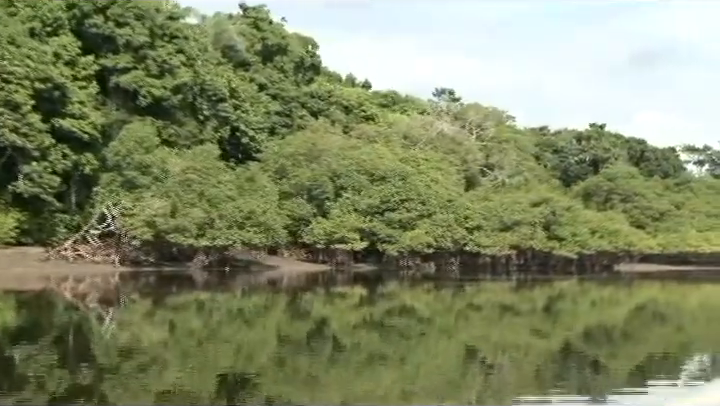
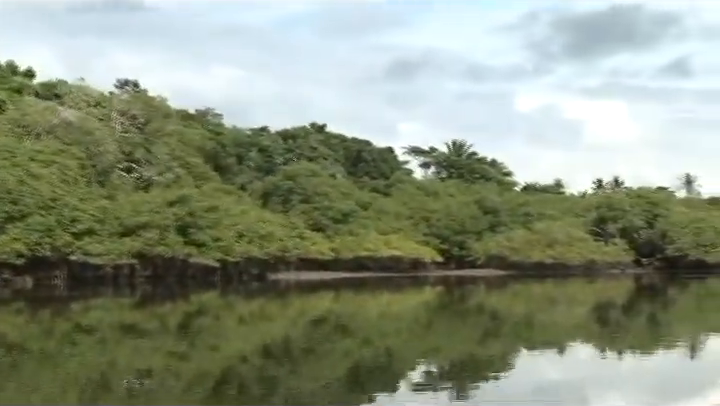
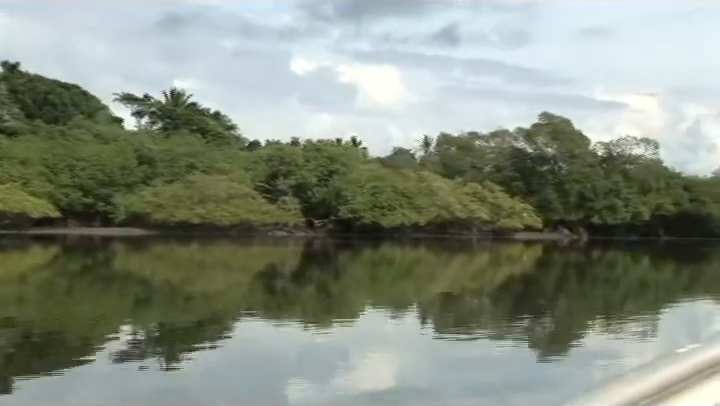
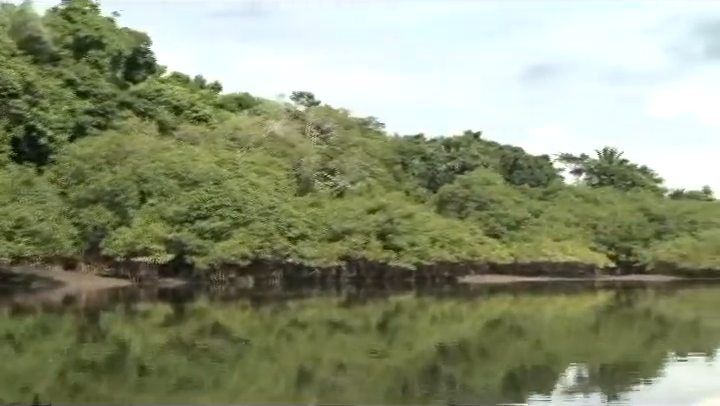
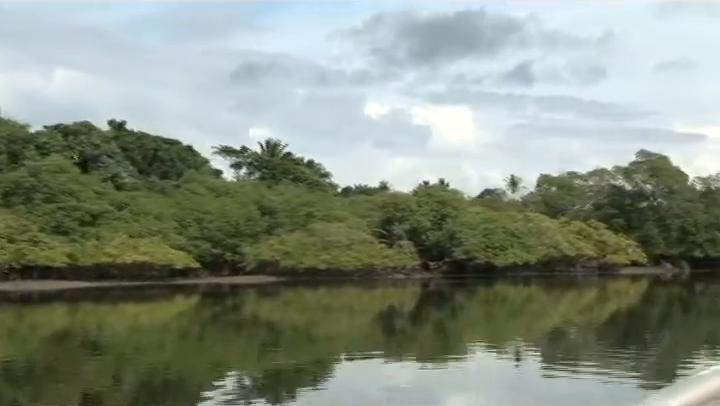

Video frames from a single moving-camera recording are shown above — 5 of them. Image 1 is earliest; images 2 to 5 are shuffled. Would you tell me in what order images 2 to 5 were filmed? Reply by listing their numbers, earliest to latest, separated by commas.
4, 2, 5, 3
